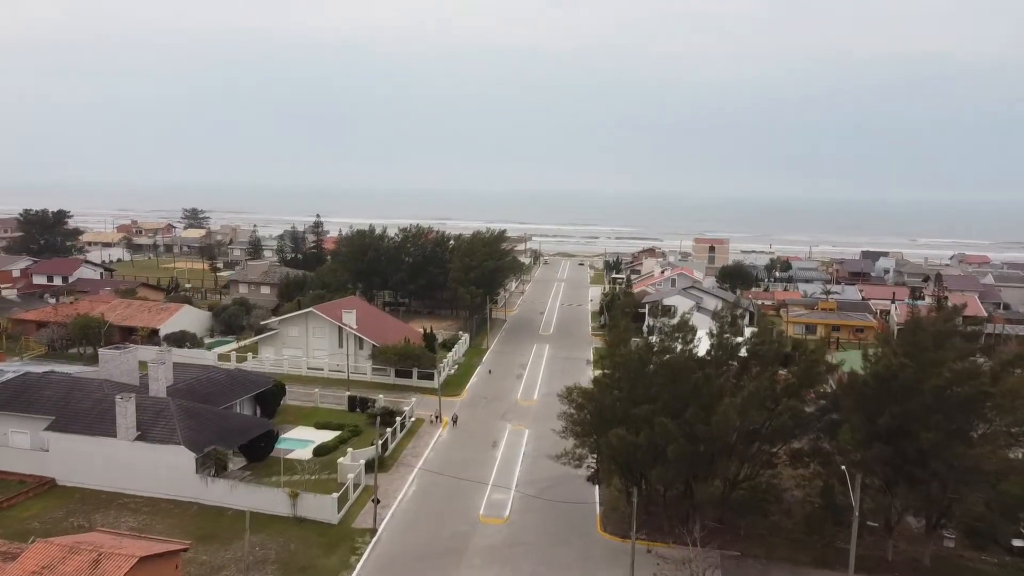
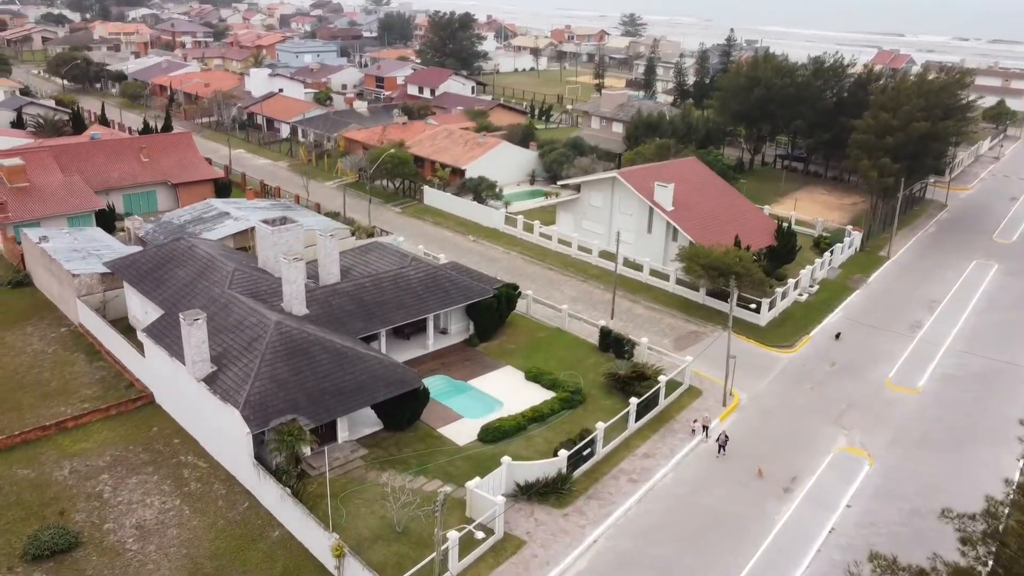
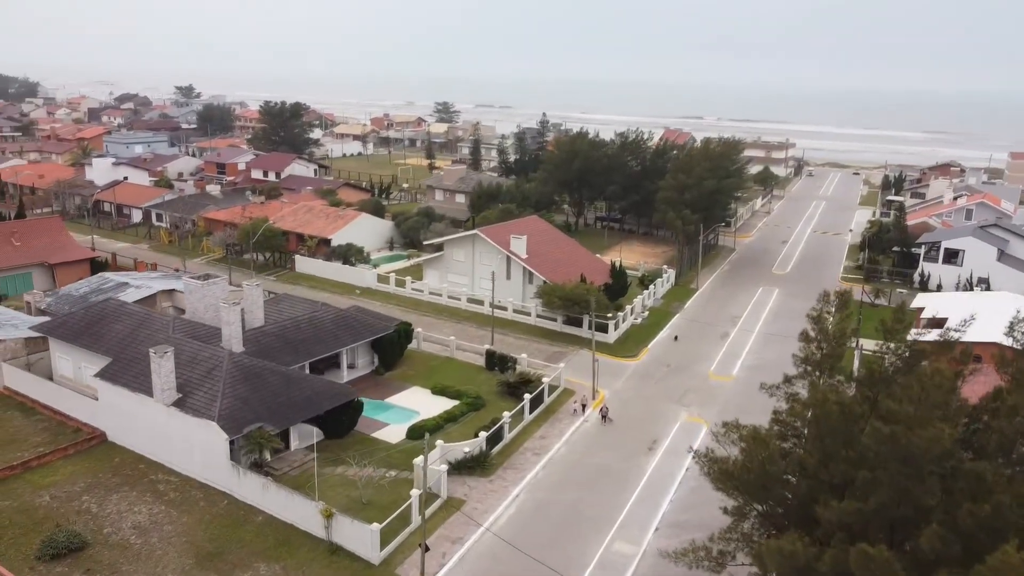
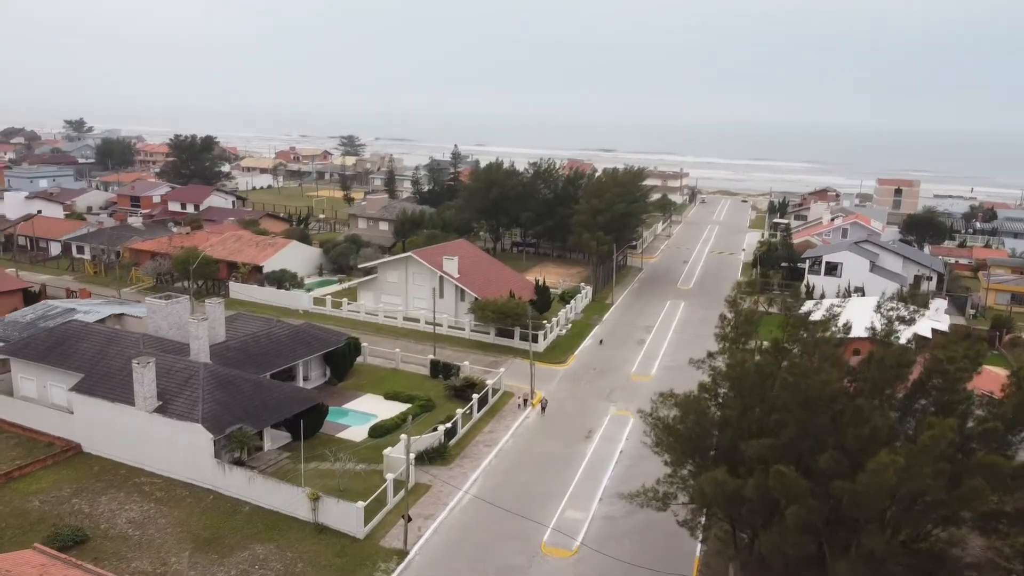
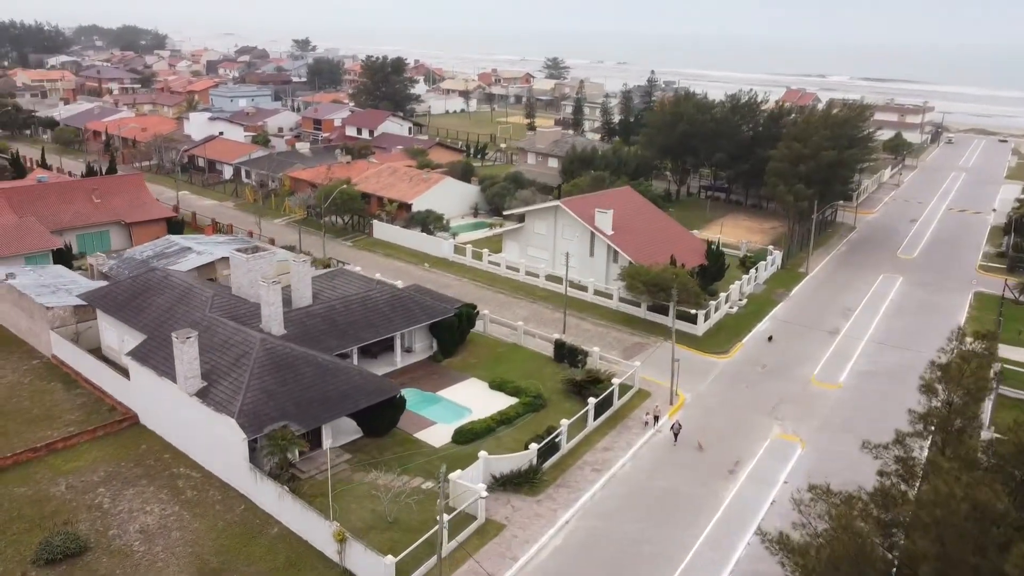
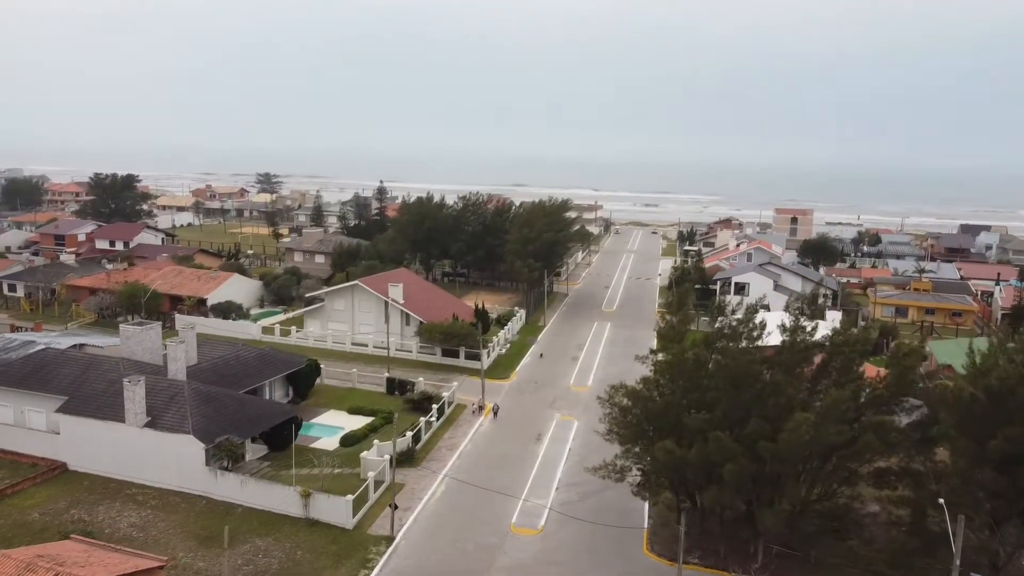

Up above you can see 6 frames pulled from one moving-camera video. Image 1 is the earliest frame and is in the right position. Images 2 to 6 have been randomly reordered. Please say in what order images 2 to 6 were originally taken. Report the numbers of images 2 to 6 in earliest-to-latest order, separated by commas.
6, 4, 3, 5, 2
